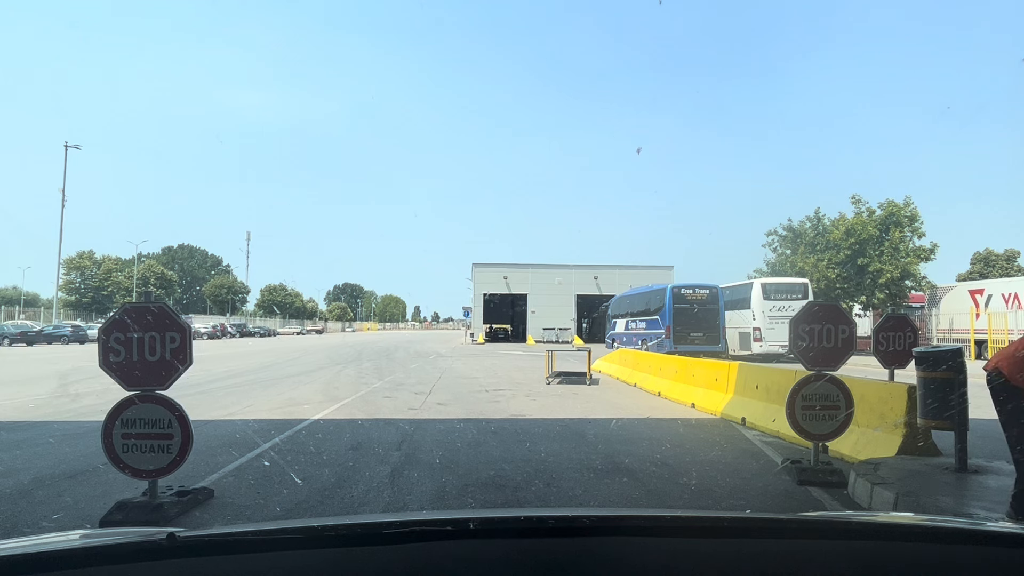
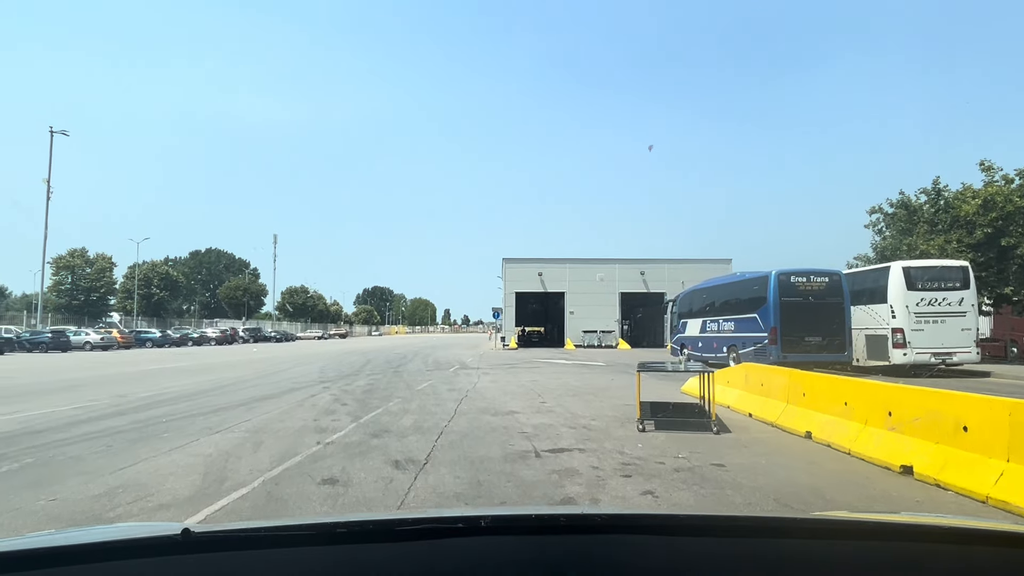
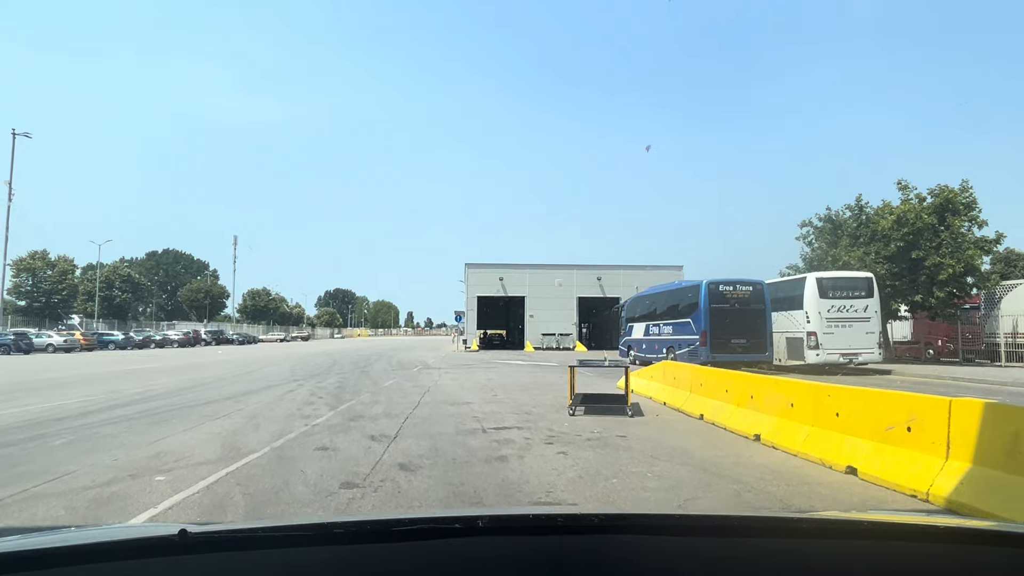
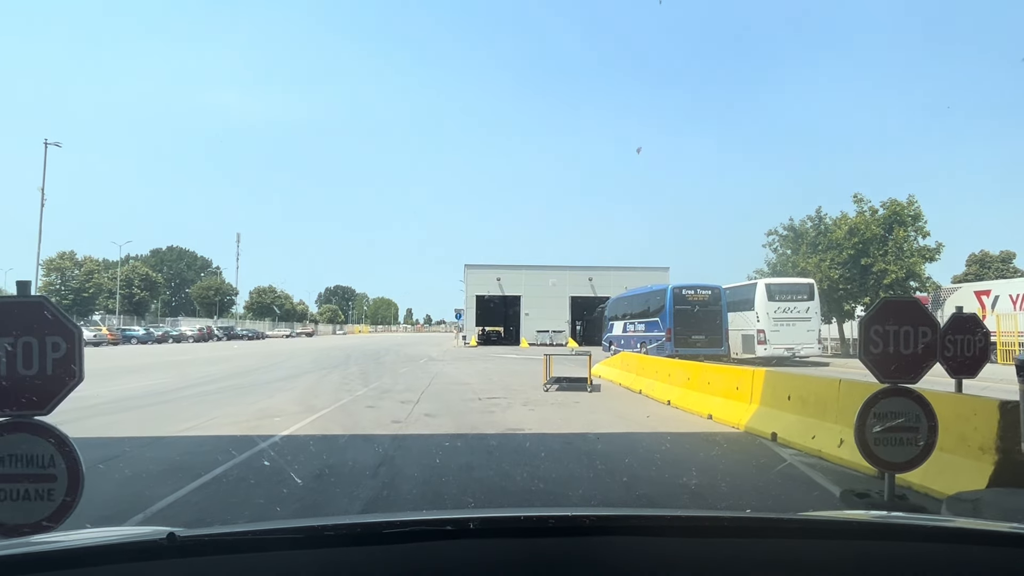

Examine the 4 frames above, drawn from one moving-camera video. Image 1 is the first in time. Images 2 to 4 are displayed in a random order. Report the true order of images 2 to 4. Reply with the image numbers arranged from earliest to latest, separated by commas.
4, 3, 2
